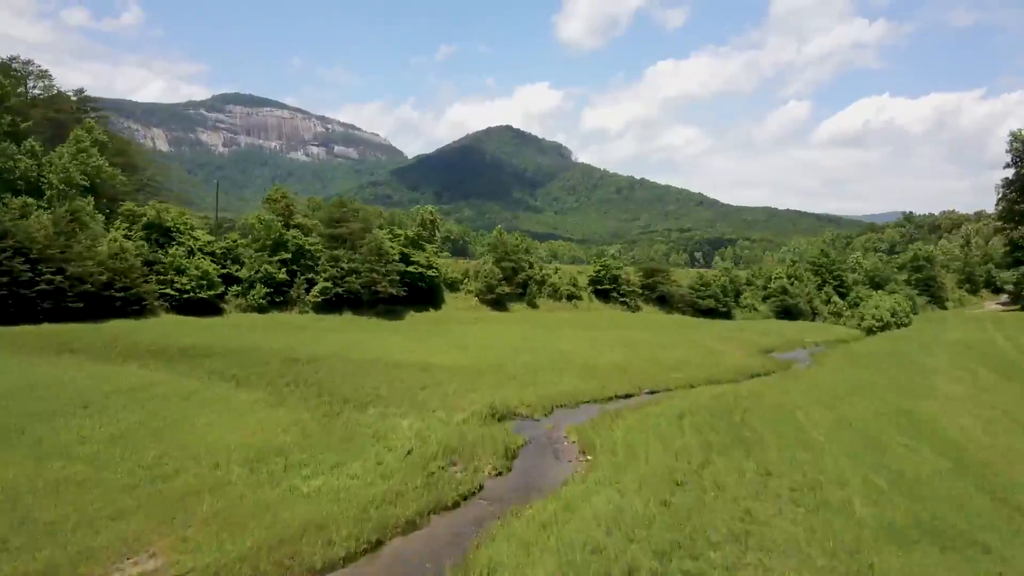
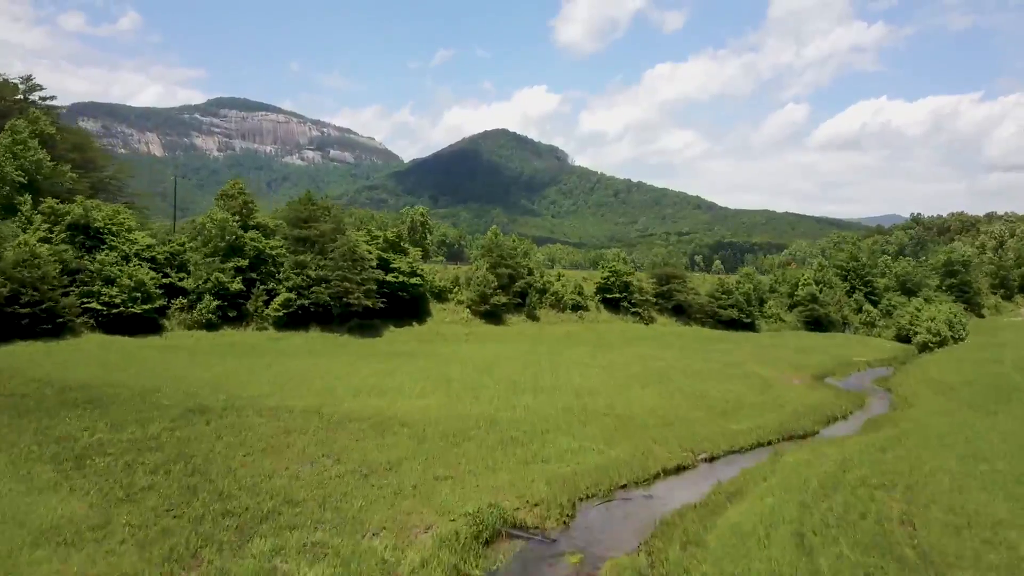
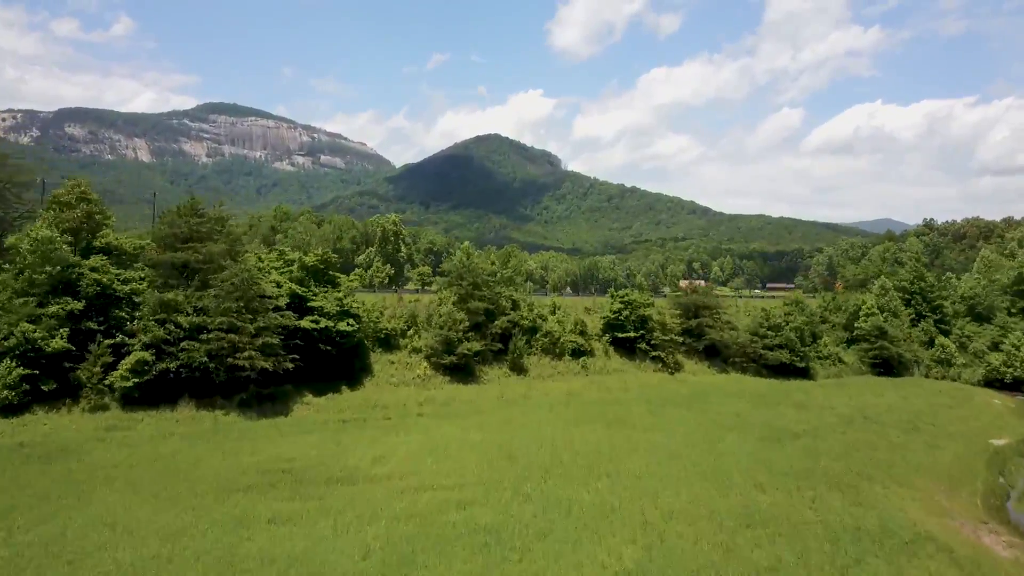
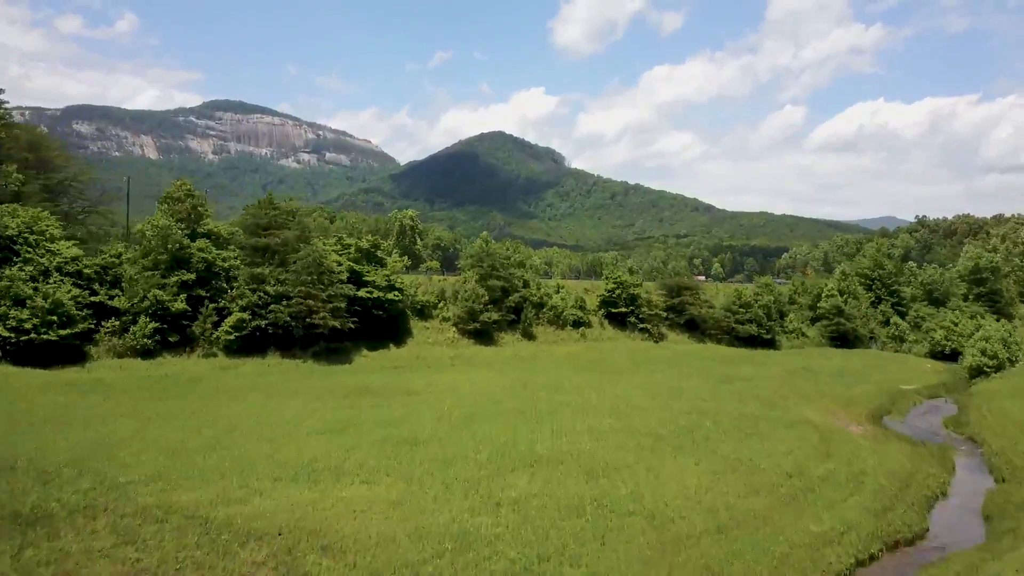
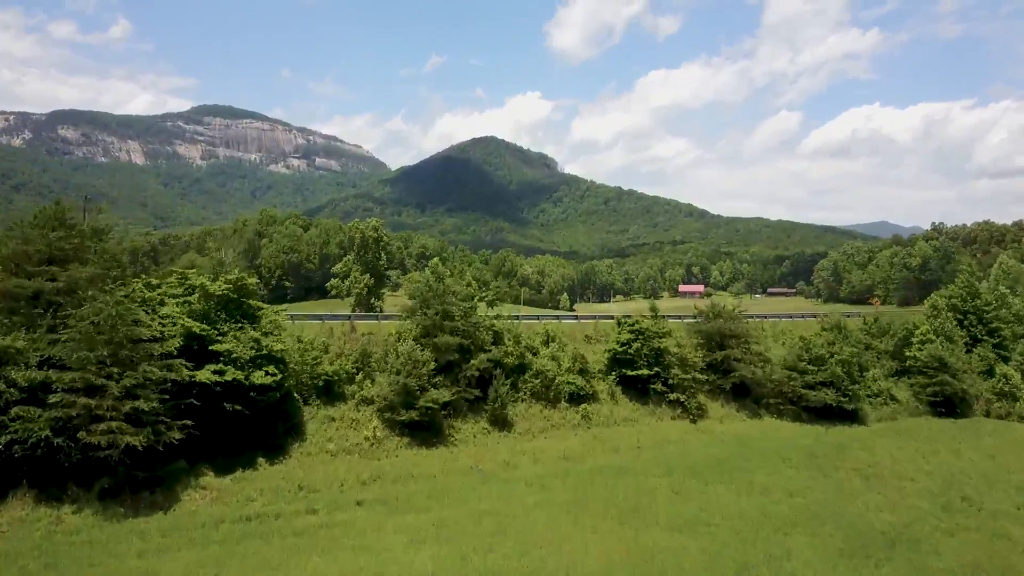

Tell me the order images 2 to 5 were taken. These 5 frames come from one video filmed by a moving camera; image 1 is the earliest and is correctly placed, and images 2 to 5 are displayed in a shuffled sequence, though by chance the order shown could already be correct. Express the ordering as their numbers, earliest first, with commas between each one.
2, 4, 3, 5
